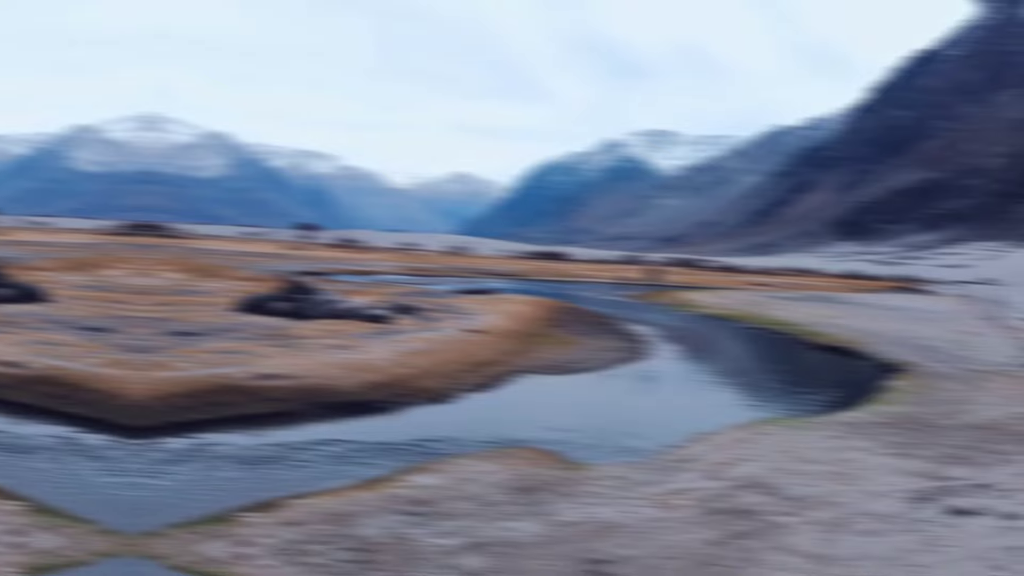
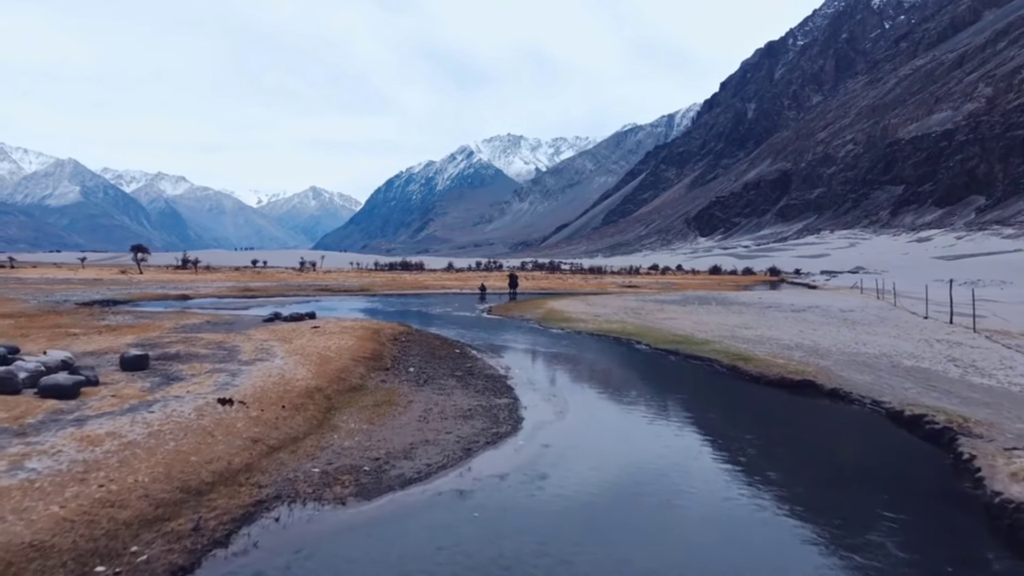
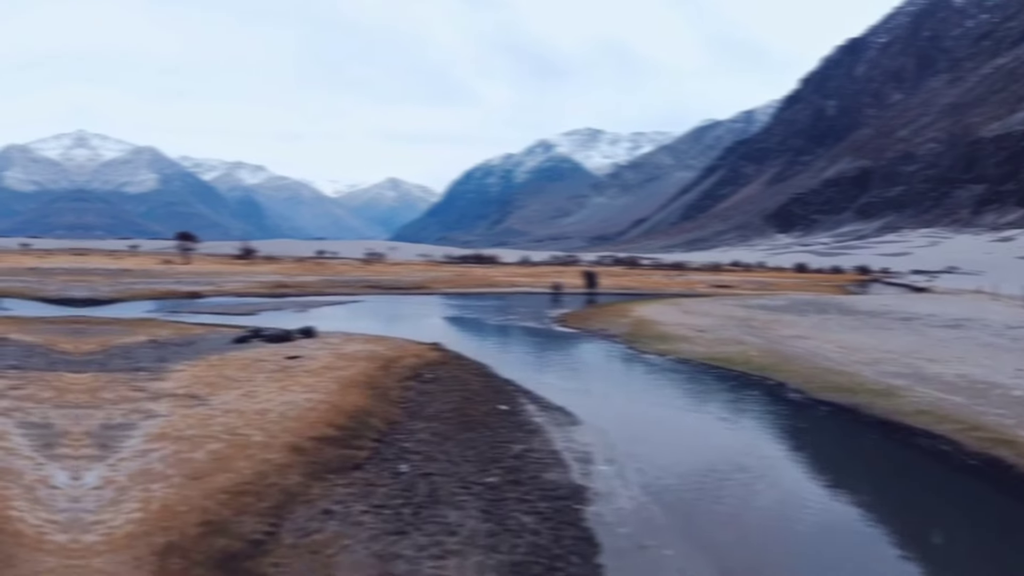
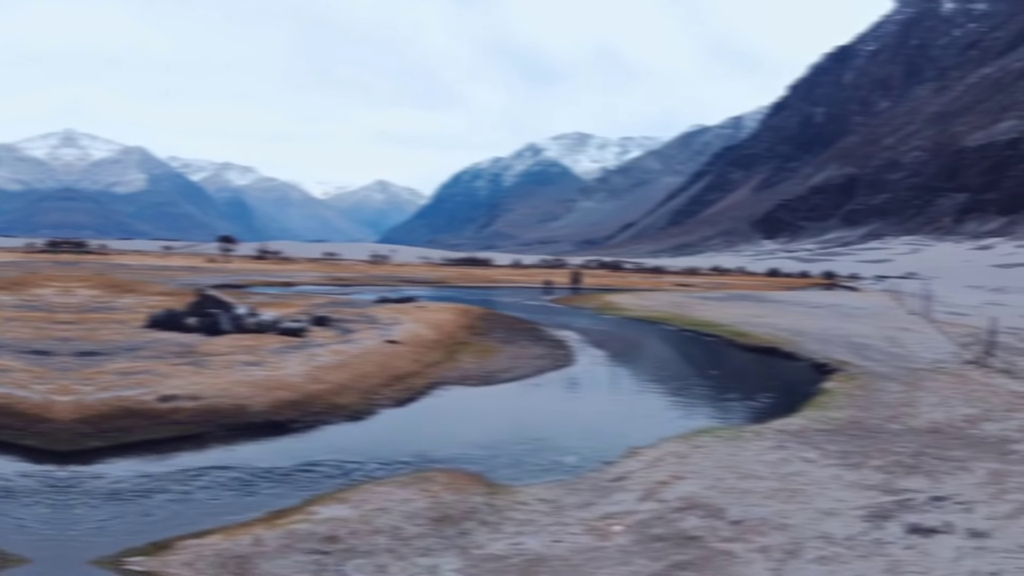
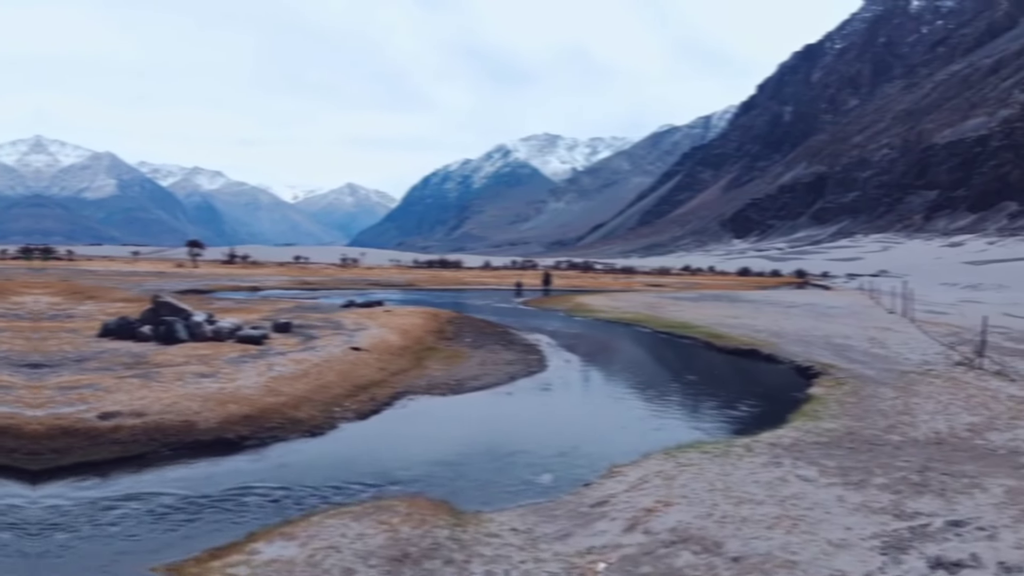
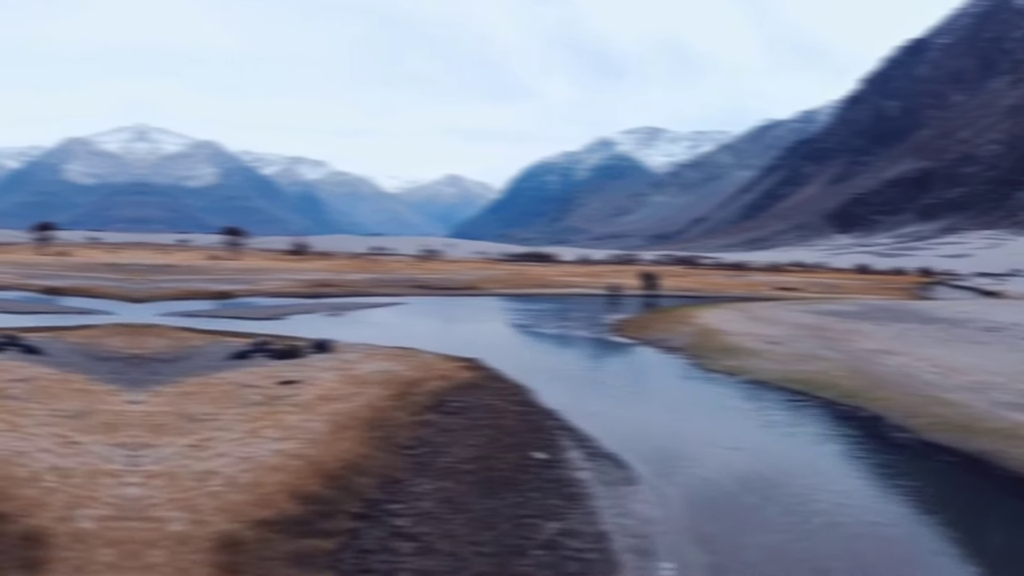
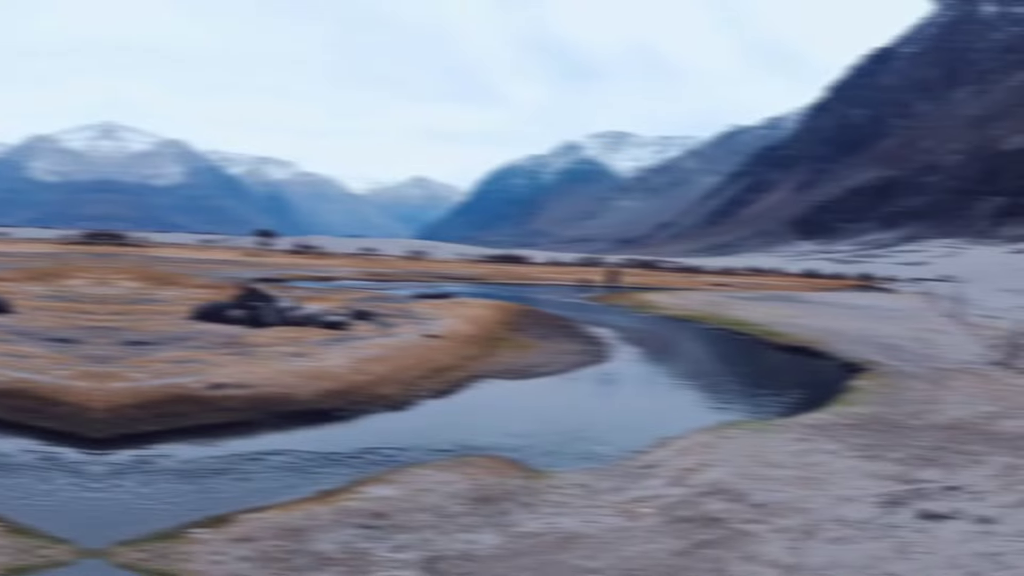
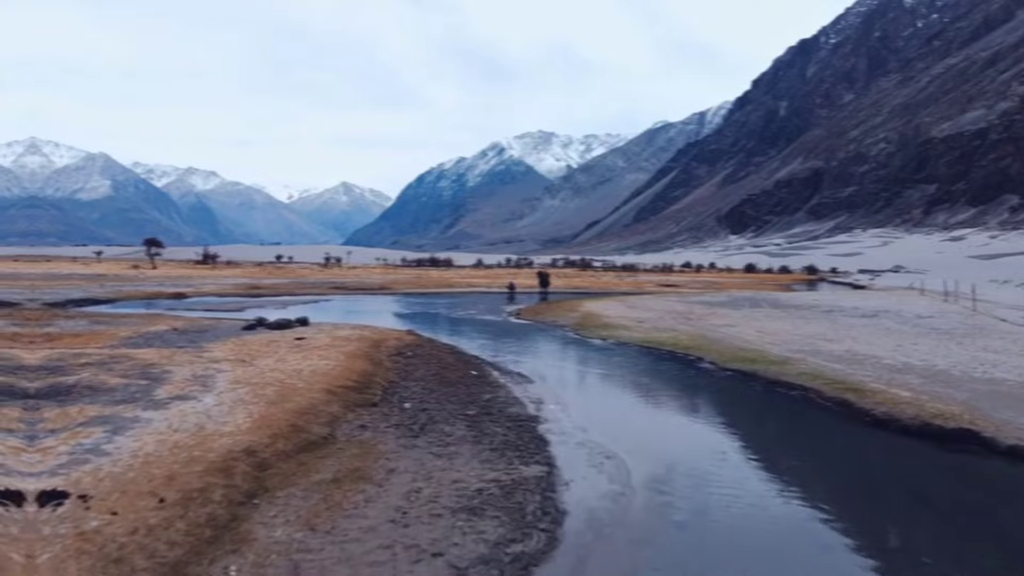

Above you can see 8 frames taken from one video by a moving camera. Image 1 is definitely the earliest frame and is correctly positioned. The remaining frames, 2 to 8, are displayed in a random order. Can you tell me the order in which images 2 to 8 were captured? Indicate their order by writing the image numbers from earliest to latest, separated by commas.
7, 4, 5, 2, 8, 3, 6
